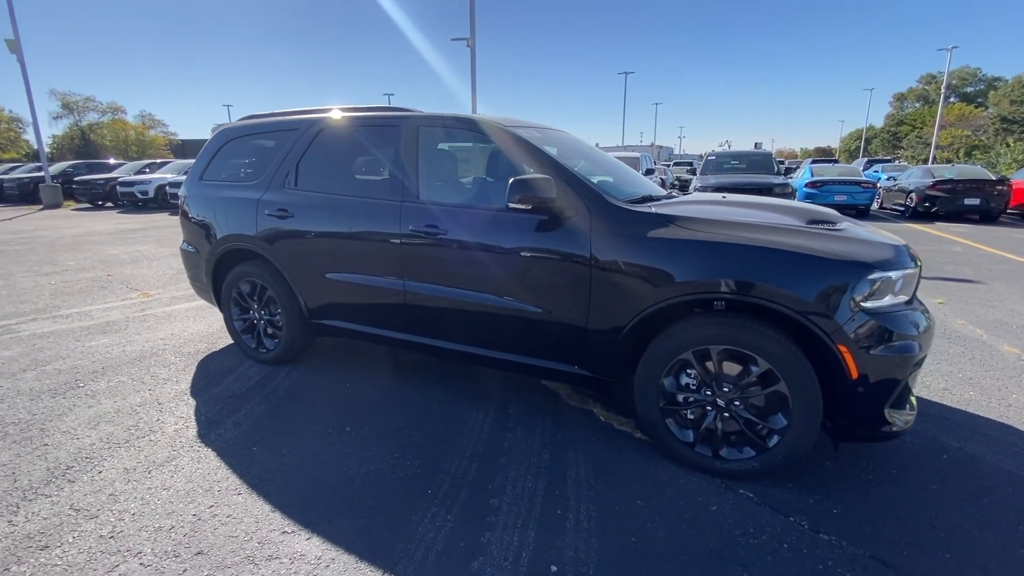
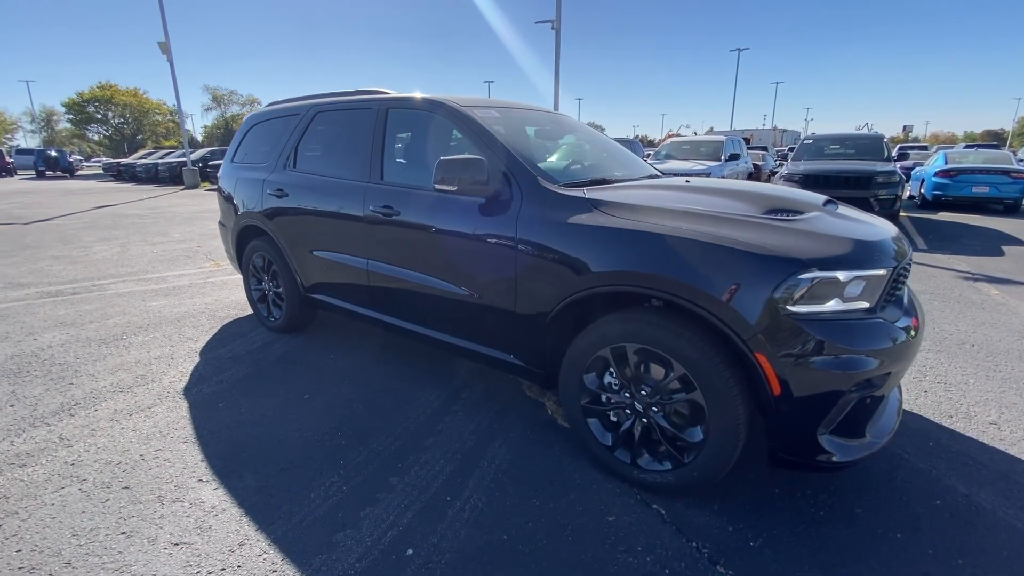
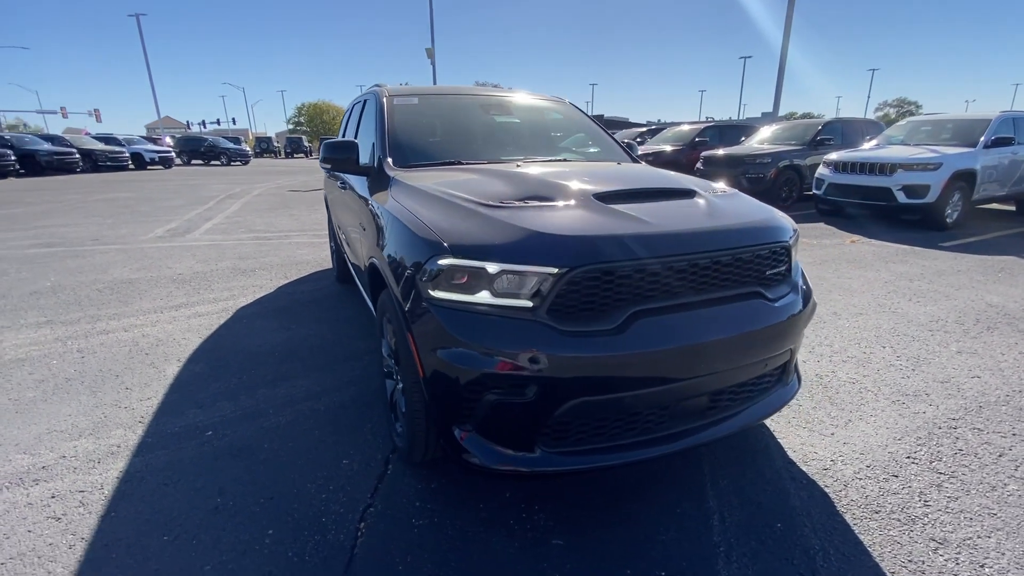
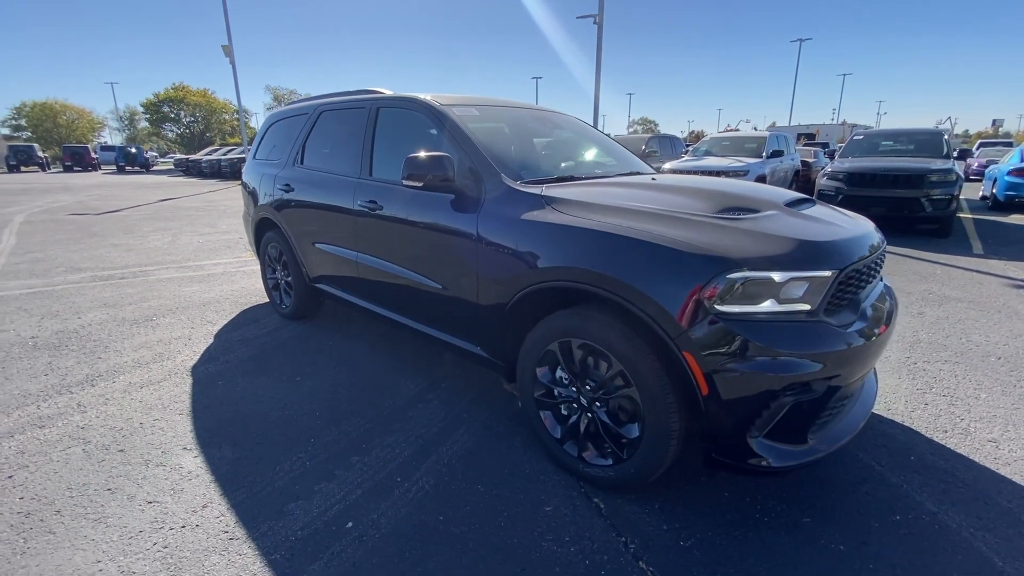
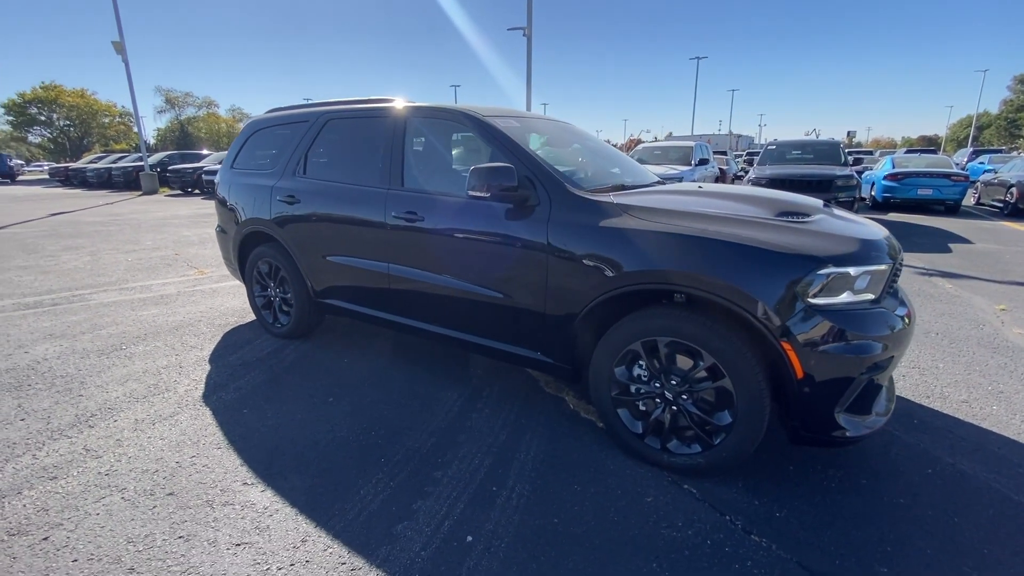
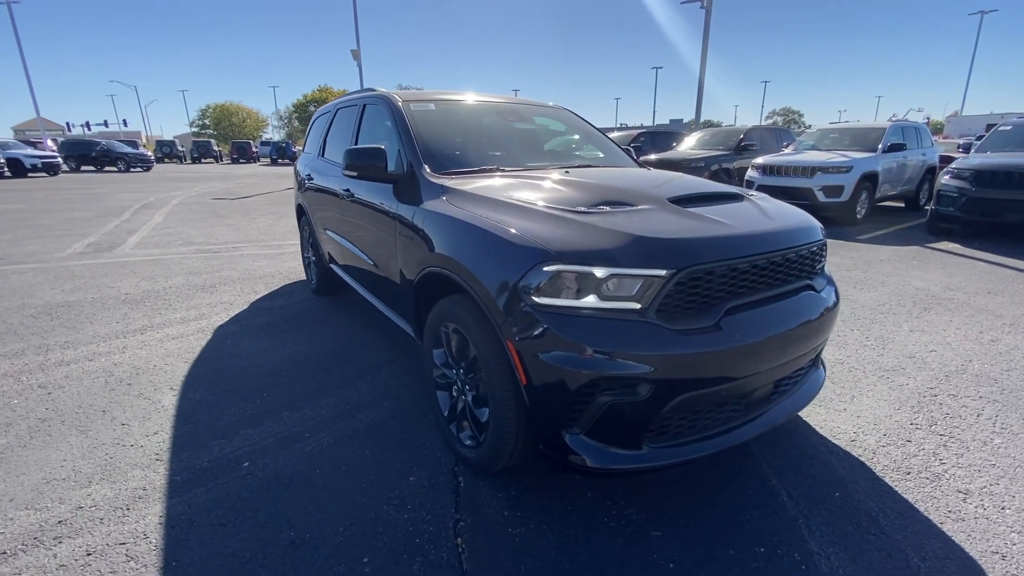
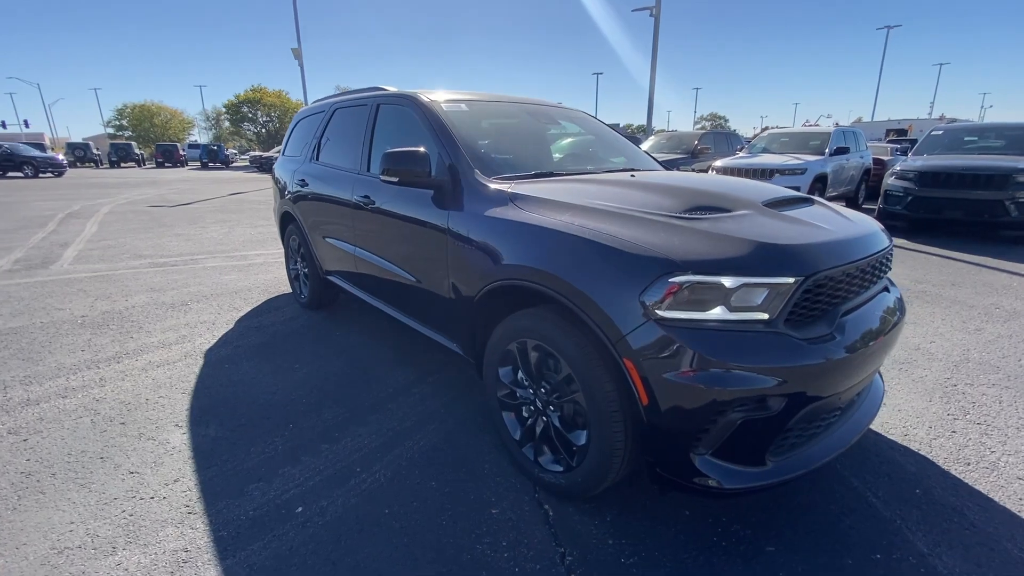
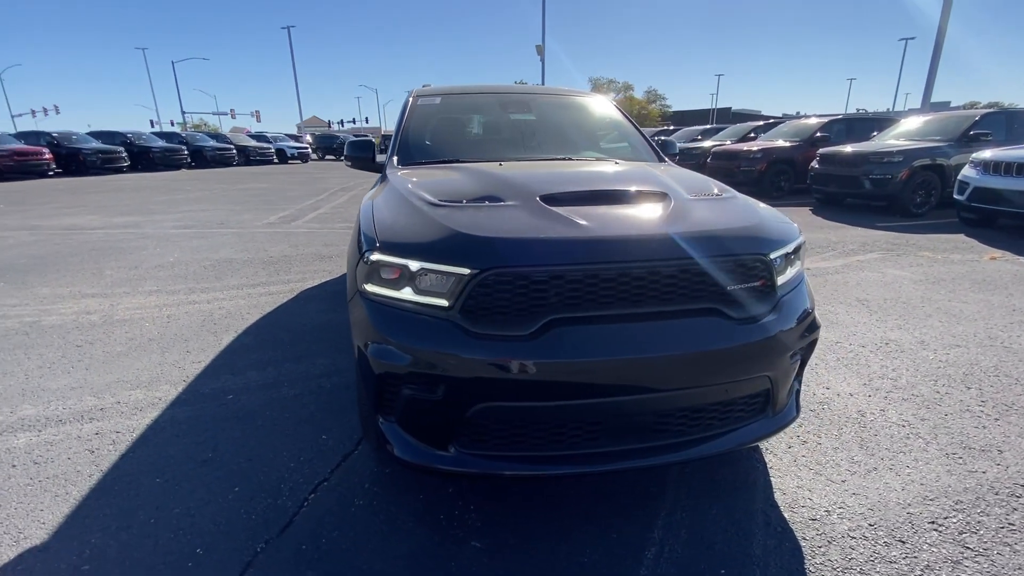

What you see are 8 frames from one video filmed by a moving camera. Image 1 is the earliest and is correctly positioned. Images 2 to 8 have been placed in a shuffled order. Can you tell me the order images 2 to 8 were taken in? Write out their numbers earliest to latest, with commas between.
5, 2, 4, 7, 6, 3, 8
